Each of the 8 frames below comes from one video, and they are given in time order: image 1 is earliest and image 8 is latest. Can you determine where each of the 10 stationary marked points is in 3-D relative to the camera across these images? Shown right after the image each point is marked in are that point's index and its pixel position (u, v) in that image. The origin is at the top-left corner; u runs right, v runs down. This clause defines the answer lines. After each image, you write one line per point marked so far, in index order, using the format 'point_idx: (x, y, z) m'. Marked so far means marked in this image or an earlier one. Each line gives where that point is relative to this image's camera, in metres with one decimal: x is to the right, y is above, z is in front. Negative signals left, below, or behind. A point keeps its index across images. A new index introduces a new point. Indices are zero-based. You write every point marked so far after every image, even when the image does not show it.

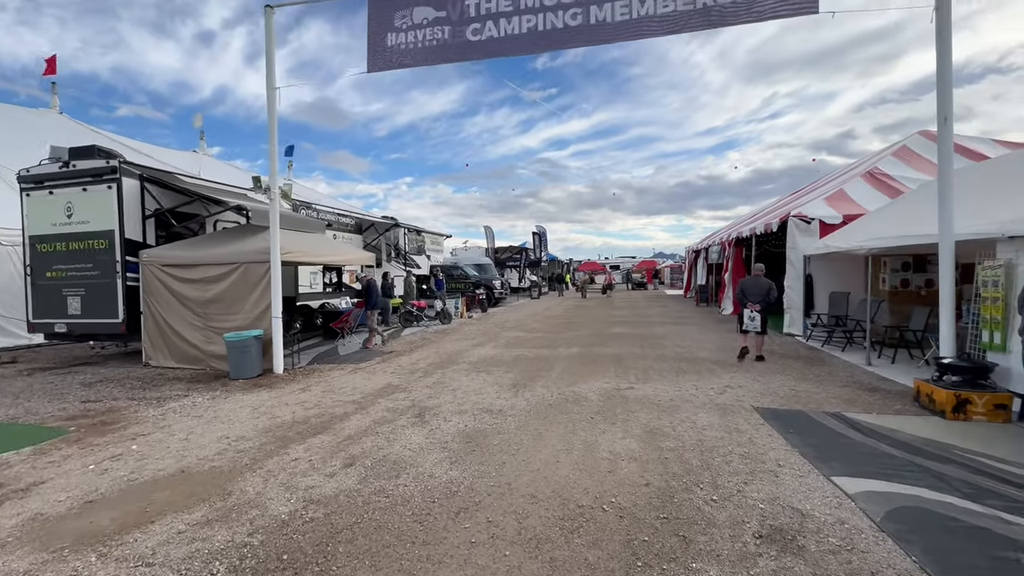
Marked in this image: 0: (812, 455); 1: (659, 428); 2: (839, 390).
0: (+2.5, -1.4, +3.9) m
1: (+1.5, -1.4, +4.7) m
2: (+4.2, -1.3, +6.1) m
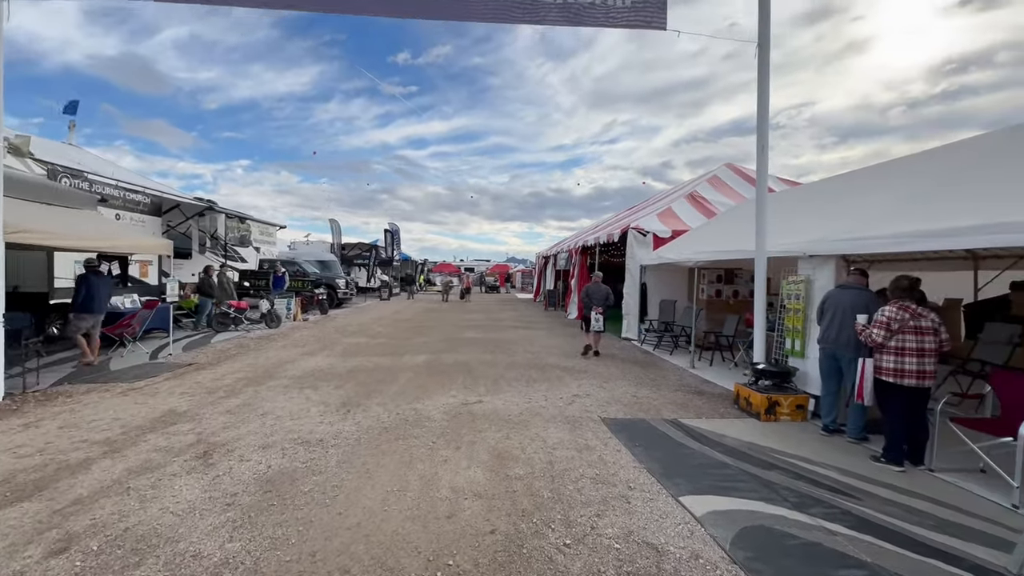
0: (+1.2, -1.5, +3.8) m
1: (0.0, -1.5, +4.2) m
2: (+2.2, -1.5, +6.4) m
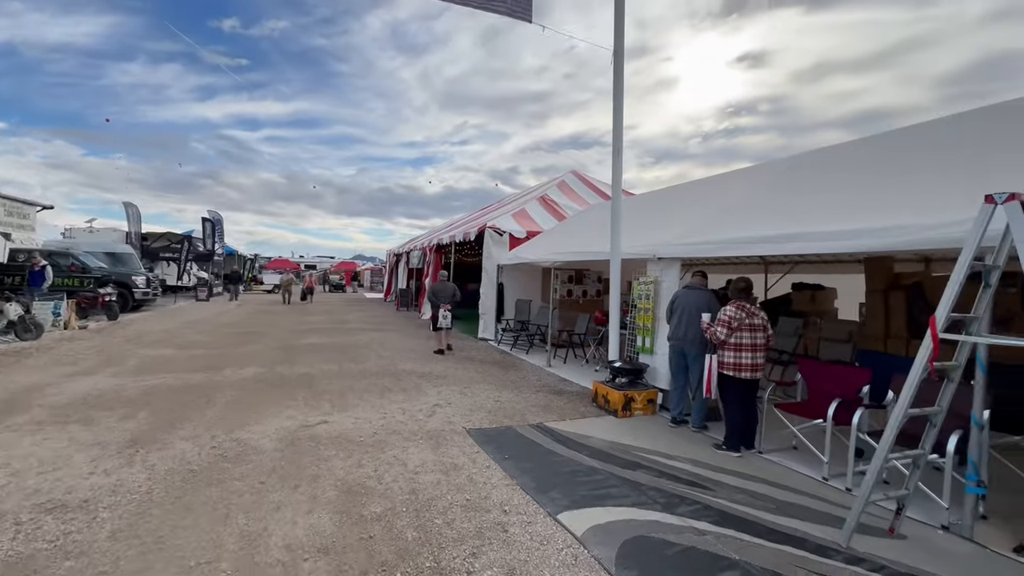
0: (+0.1, -1.5, +3.5) m
1: (-1.1, -1.5, +3.5) m
2: (+0.3, -1.5, +6.3) m
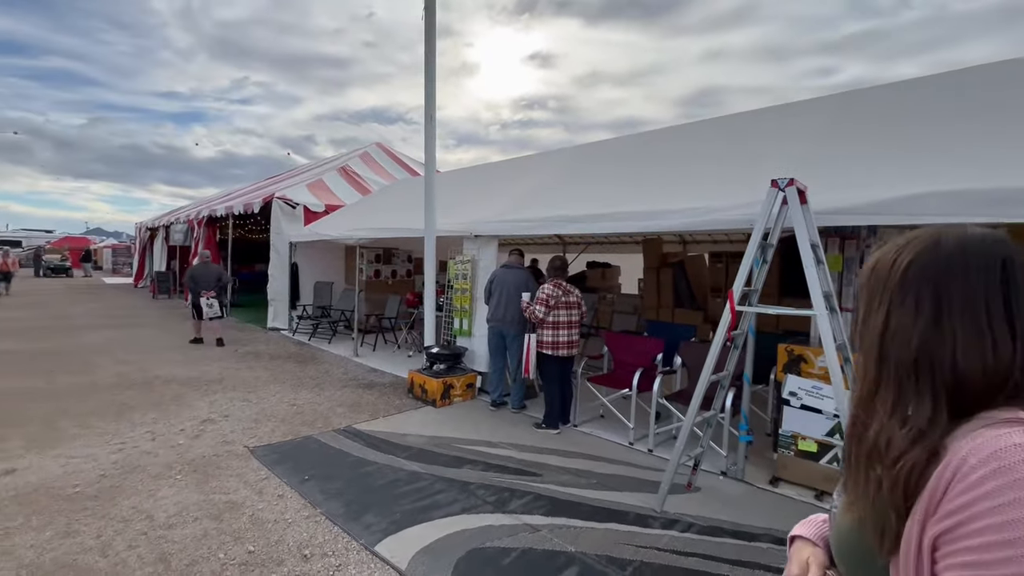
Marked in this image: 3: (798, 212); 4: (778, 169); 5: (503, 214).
0: (-1.0, -1.4, +2.9) m
1: (-2.2, -1.4, +2.3) m
2: (-2.0, -1.2, +5.4) m
3: (+1.6, +0.4, +2.7) m
4: (+2.3, +1.1, +4.0) m
5: (-0.1, +0.9, +5.4) m
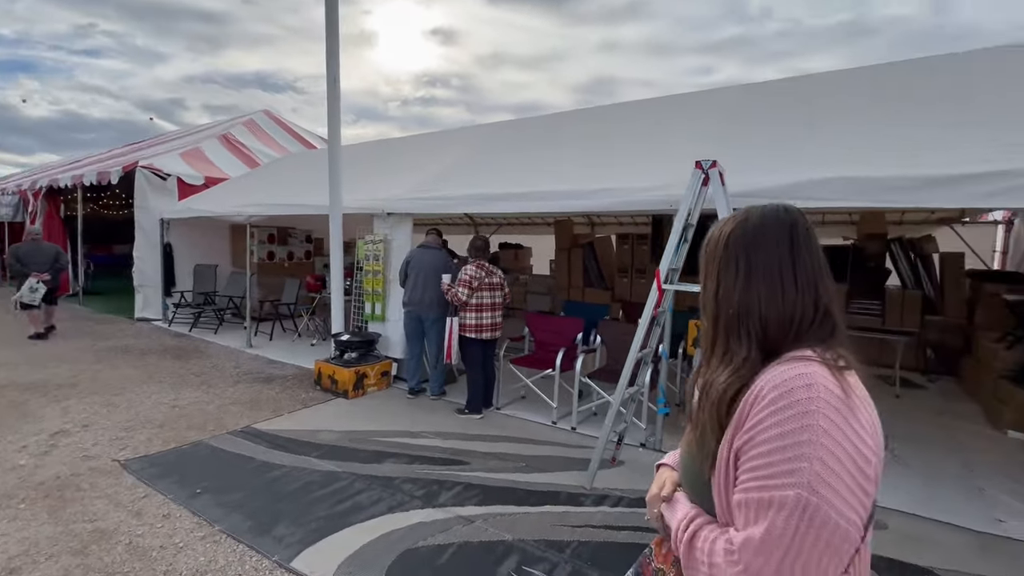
0: (-1.4, -1.3, +2.5) m
1: (-2.5, -1.3, +1.7) m
2: (-2.9, -1.1, +4.8) m
3: (+1.2, +0.6, +2.8) m
4: (+1.6, +1.2, +4.2) m
5: (-1.0, +1.1, +5.1) m
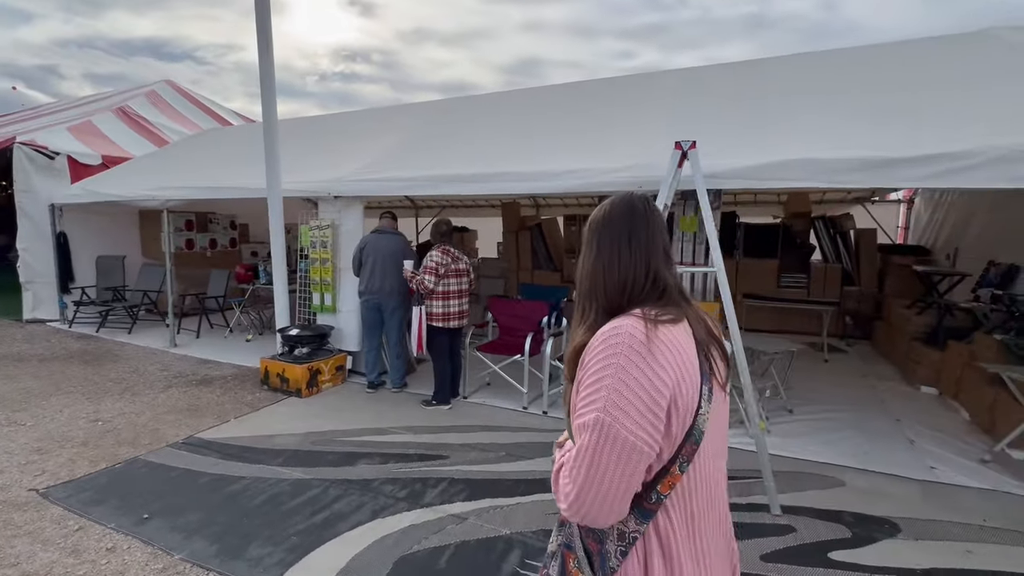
0: (-1.4, -1.3, +2.2) m
1: (-2.3, -1.4, +1.3) m
2: (-3.2, -1.0, +4.3) m
3: (+1.1, +0.7, +2.8) m
4: (+1.3, +1.4, +4.3) m
5: (-1.5, +1.2, +4.8) m
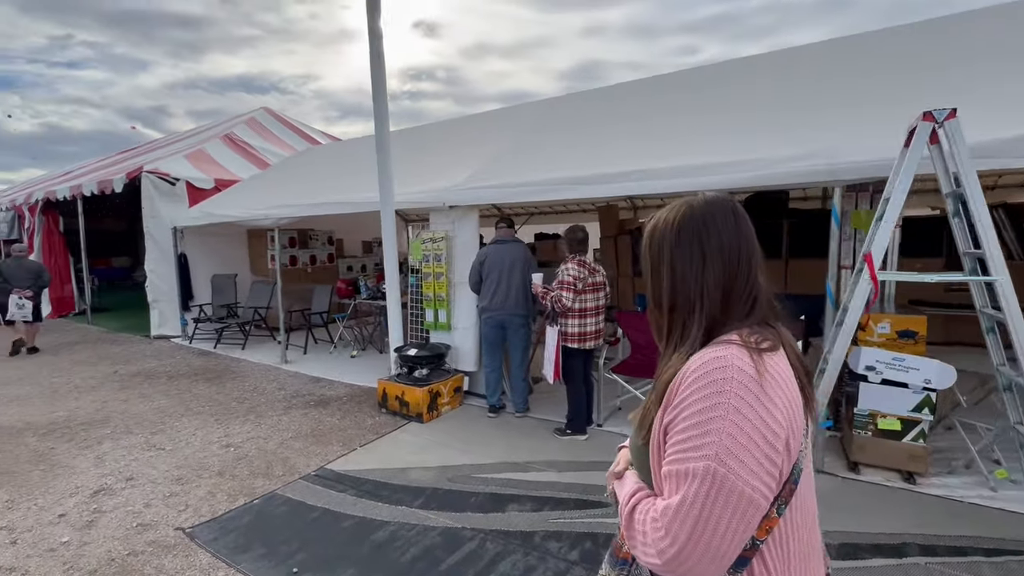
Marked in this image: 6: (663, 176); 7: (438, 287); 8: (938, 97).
0: (-0.5, -1.4, +1.9) m
1: (-1.6, -1.5, +1.1) m
2: (-2.0, -1.2, +4.2) m
3: (+2.0, +0.6, +2.1) m
4: (+2.4, +1.4, +3.6) m
5: (-0.3, +1.0, +4.4) m
6: (+1.2, +0.9, +3.6) m
7: (-0.7, 0.0, +4.6) m
8: (+2.9, +1.3, +3.2) m
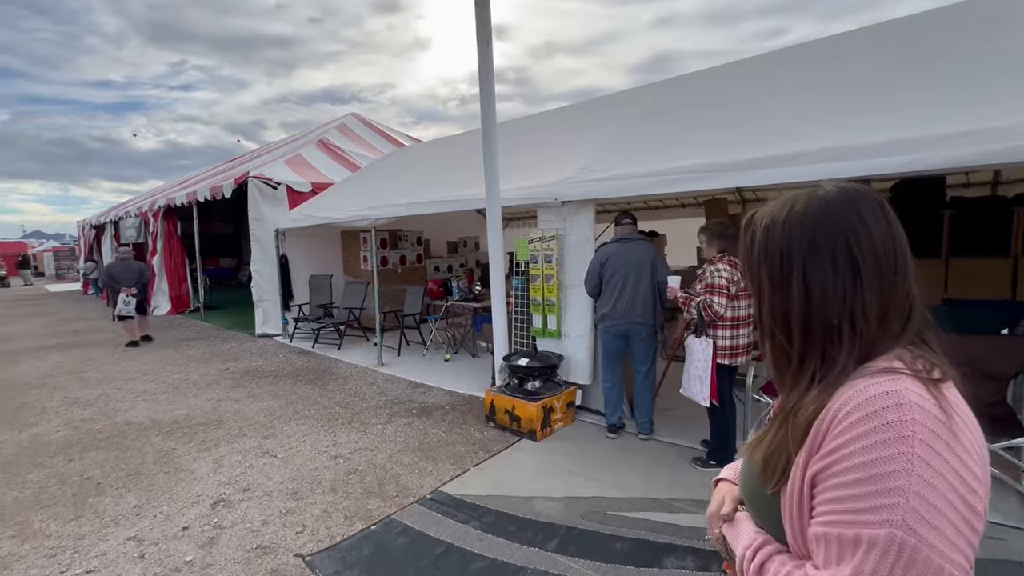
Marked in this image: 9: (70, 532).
0: (+0.1, -1.4, +1.5) m
1: (-1.0, -1.5, +0.9) m
2: (-1.0, -1.2, +4.0) m
3: (+2.7, +0.6, +1.3) m
4: (+3.2, +1.3, +2.7) m
5: (+0.7, +1.0, +4.0) m
6: (+2.1, +0.8, +3.0) m
7: (+0.3, 0.0, +4.2) m
8: (+3.7, +1.2, +2.2) m
9: (-2.5, -1.4, +2.7) m
